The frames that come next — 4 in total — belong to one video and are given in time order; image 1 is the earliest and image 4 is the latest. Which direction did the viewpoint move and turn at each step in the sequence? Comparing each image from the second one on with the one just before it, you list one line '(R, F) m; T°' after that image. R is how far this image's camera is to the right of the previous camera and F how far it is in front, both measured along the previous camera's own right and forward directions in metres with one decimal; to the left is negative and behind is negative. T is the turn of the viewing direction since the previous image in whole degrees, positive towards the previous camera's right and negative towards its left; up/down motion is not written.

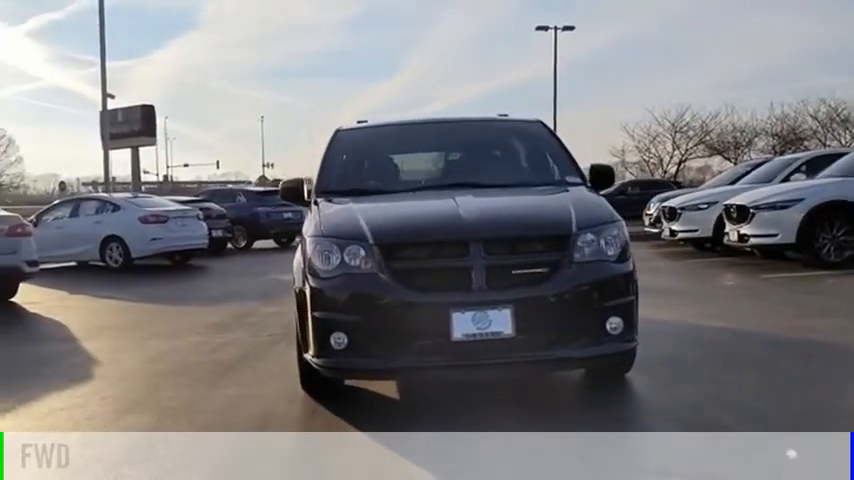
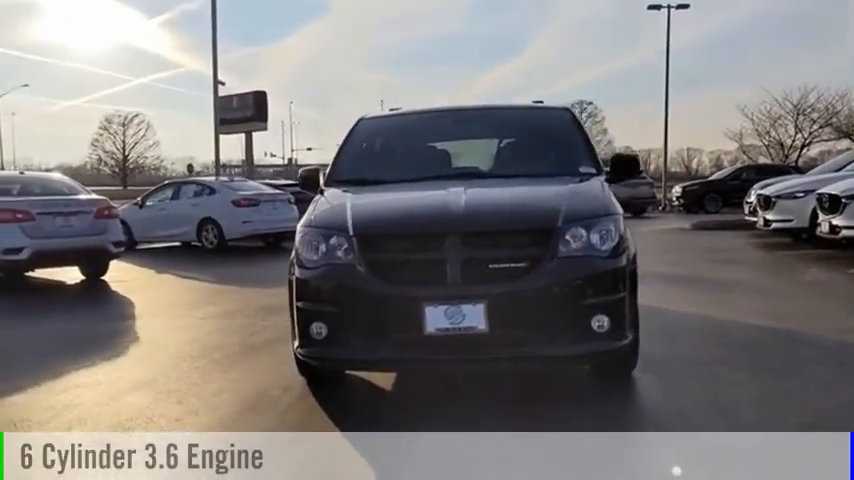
(+0.8, +0.1) m; -8°
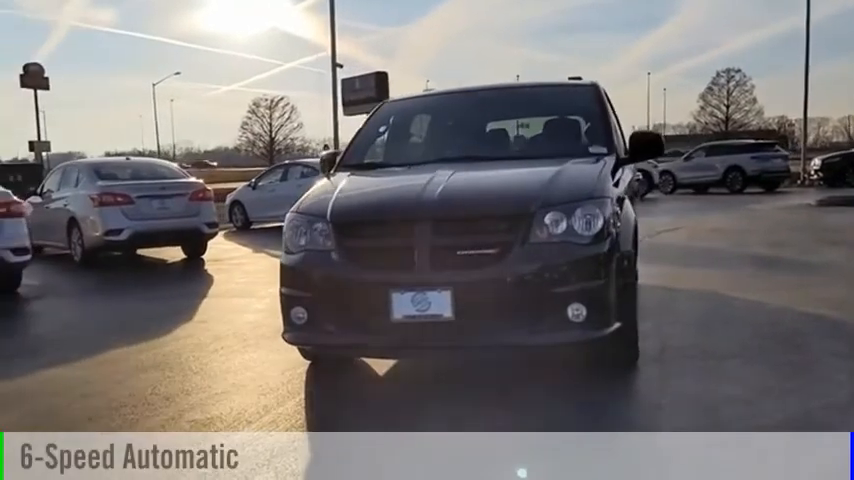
(+0.9, +0.1) m; -10°
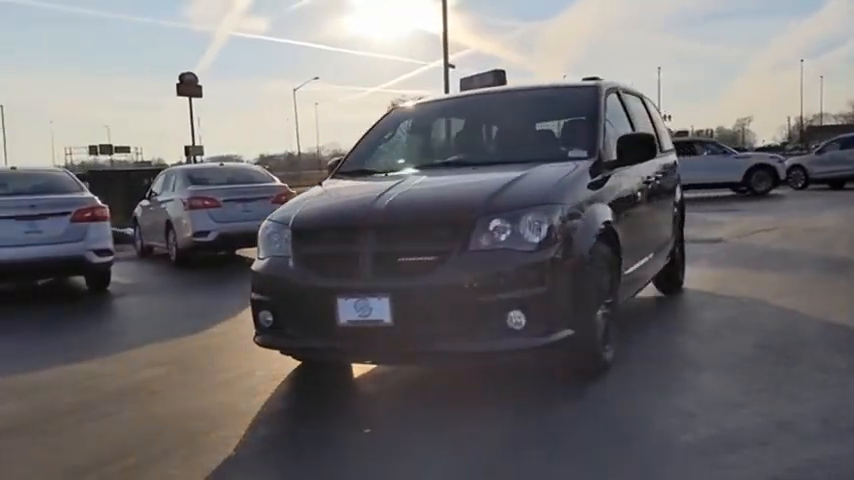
(+1.1, 0.0) m; -10°
